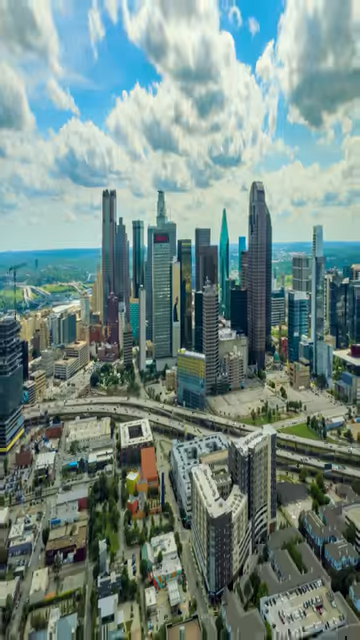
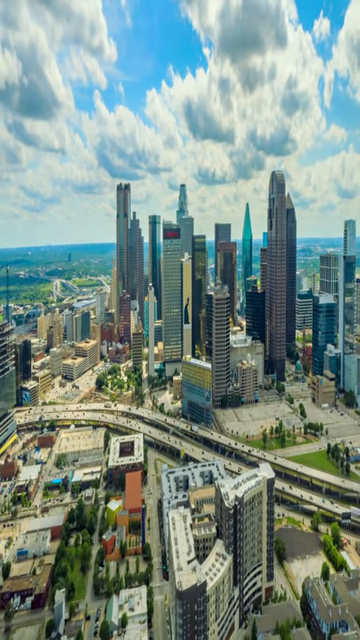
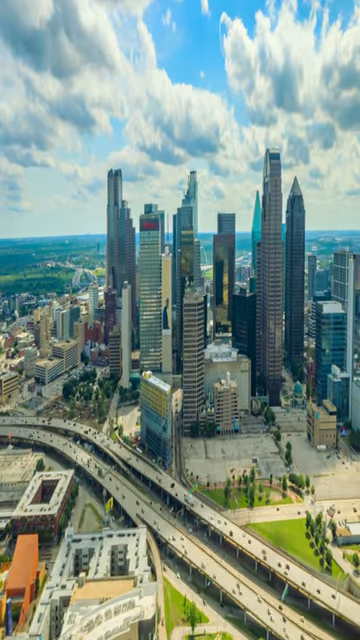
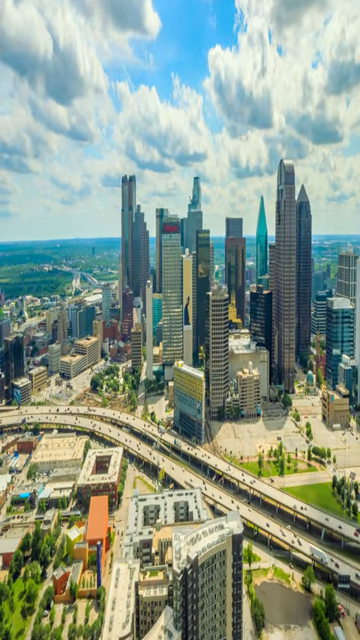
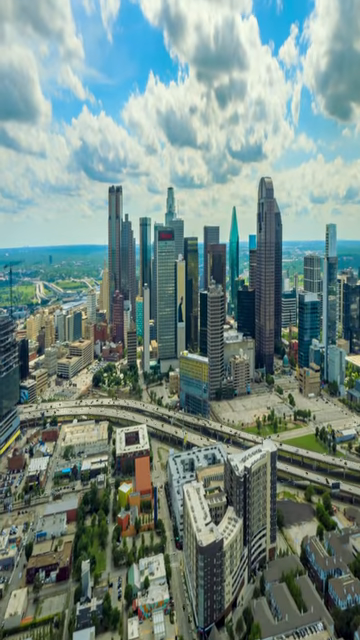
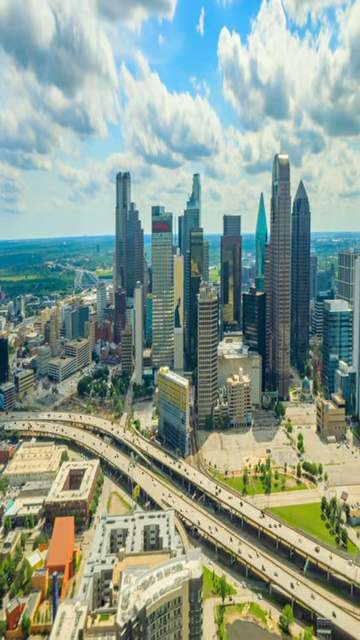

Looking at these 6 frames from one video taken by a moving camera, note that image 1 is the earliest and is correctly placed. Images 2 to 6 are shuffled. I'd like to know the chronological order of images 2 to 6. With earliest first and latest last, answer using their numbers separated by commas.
5, 2, 4, 6, 3
